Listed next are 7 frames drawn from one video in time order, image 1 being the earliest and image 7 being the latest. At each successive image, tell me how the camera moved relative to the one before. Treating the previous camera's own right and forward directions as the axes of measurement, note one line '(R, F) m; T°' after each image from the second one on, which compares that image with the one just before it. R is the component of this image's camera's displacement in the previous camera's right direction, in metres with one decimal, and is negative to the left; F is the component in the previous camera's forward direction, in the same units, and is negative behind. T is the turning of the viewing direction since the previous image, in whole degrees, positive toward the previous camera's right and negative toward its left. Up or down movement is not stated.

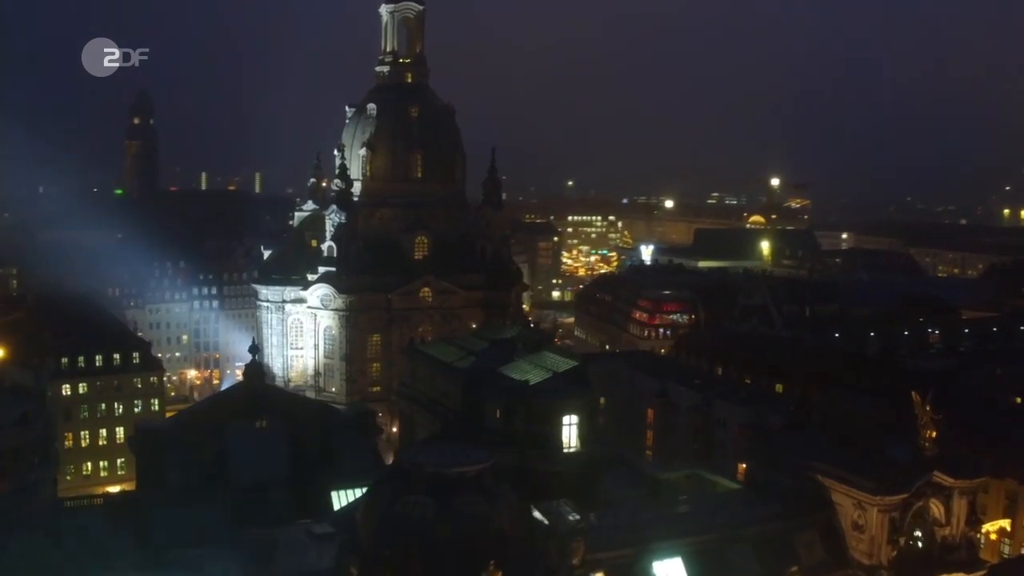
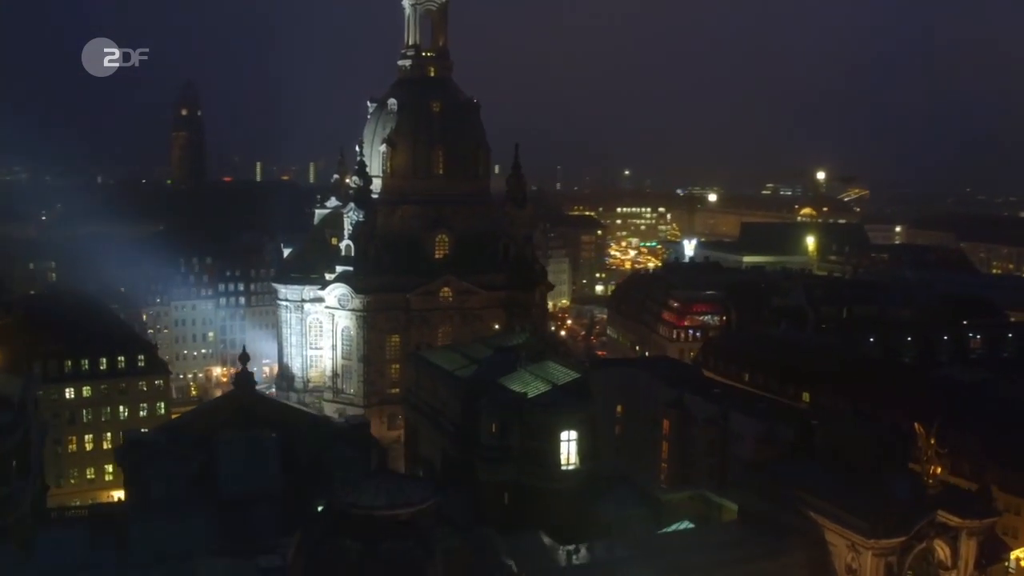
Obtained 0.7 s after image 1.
(+1.9, +1.9) m; -3°
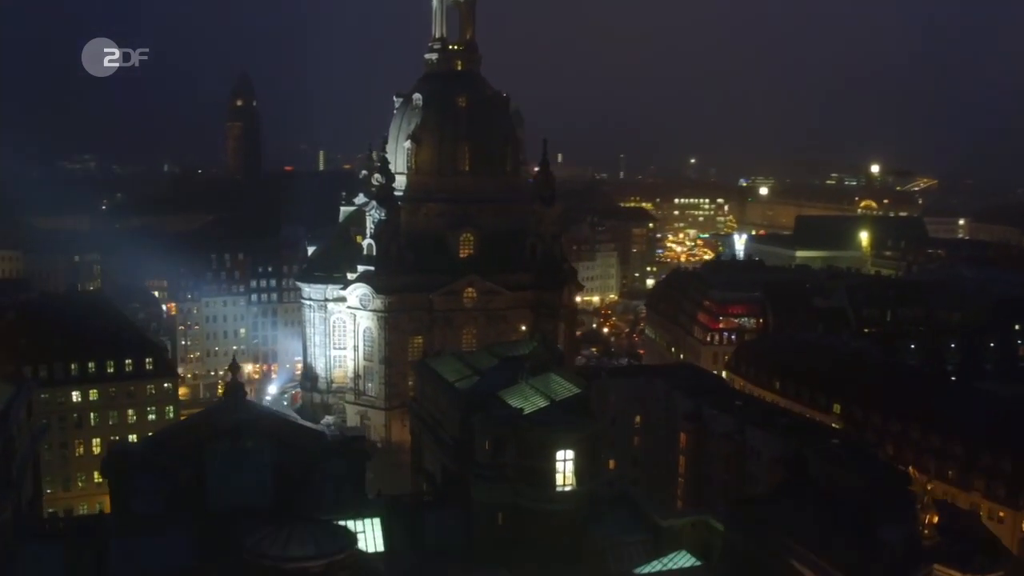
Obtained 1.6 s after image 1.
(+2.1, +1.9) m; -3°
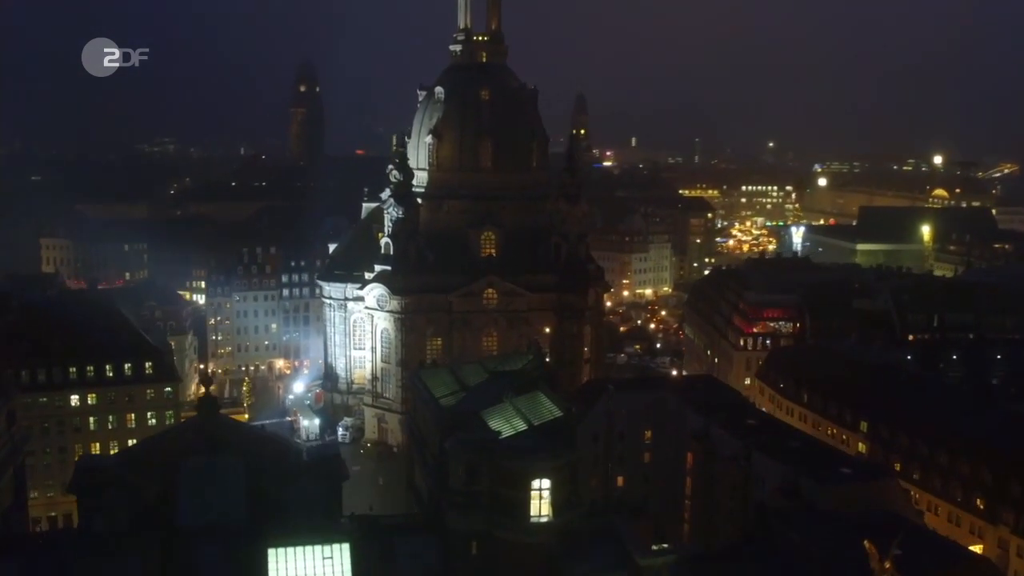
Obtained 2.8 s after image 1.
(+2.9, +2.3) m; -4°
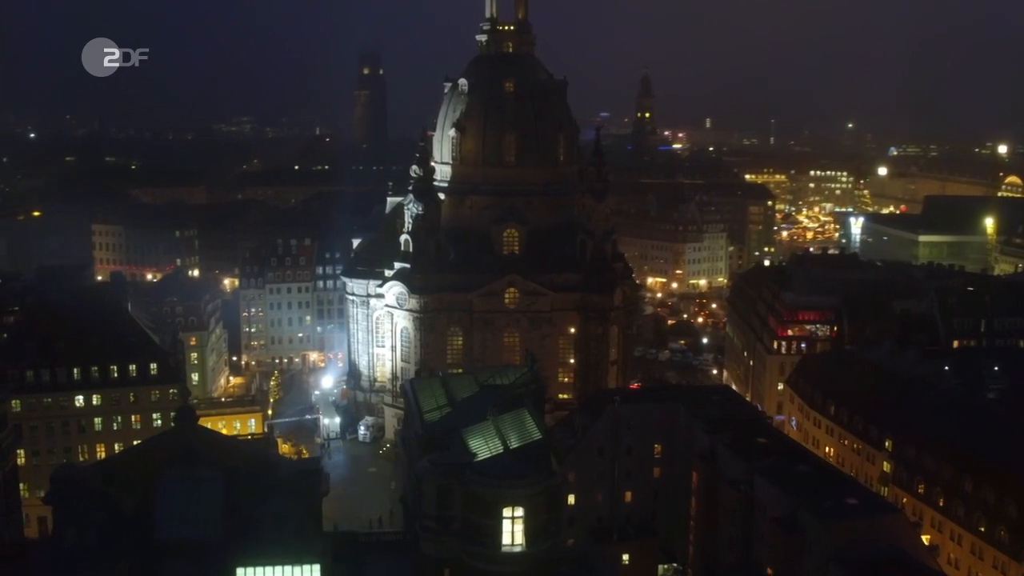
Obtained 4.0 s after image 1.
(+2.7, +1.9) m; -4°
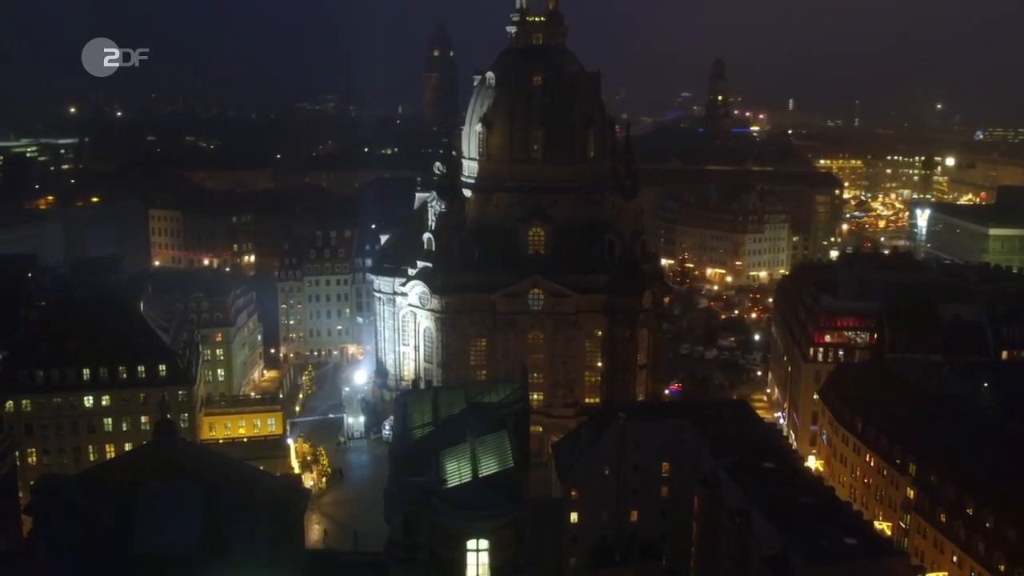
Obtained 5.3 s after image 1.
(+2.8, +1.7) m; -4°
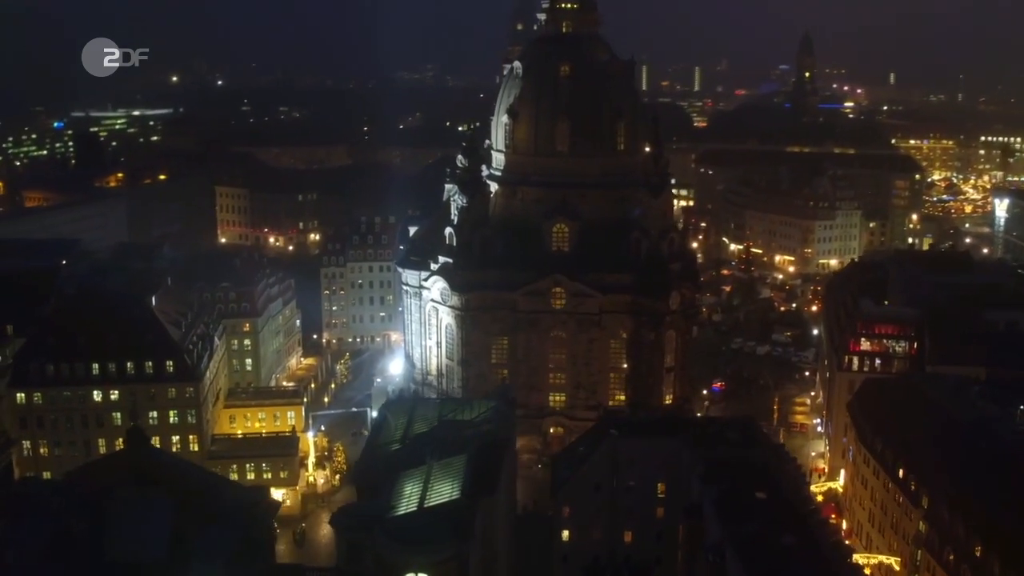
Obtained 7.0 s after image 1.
(+3.5, +1.7) m; -5°
